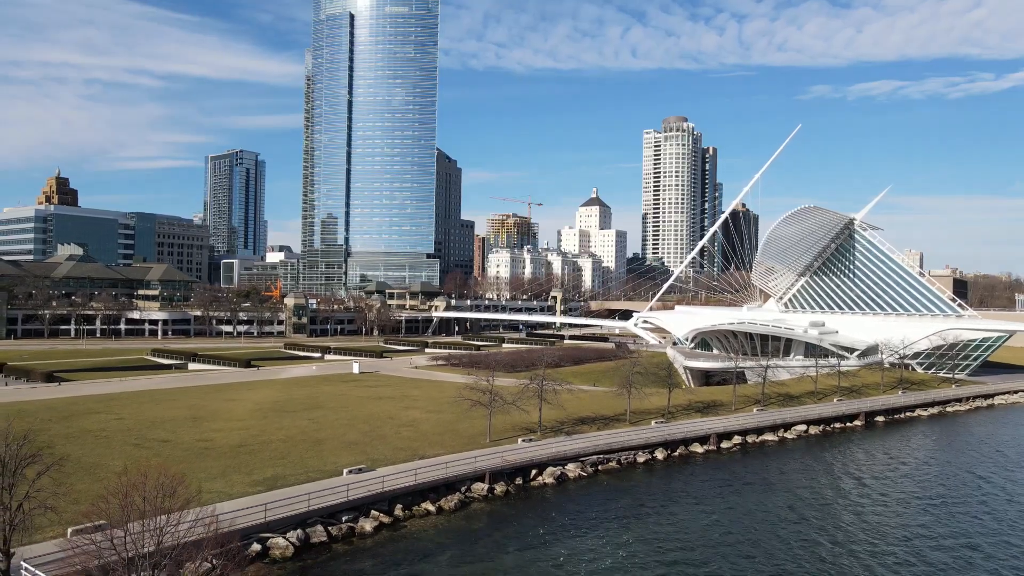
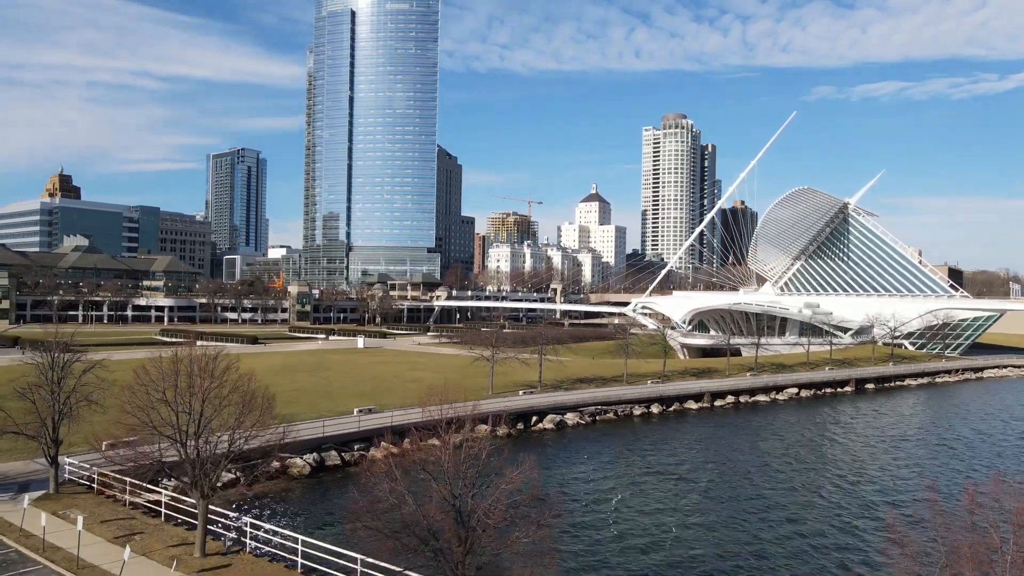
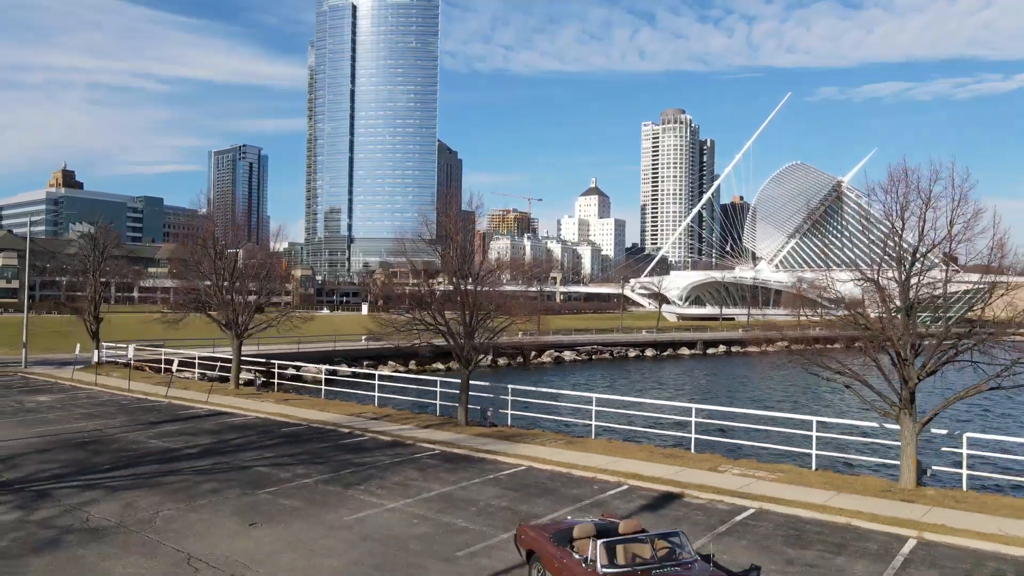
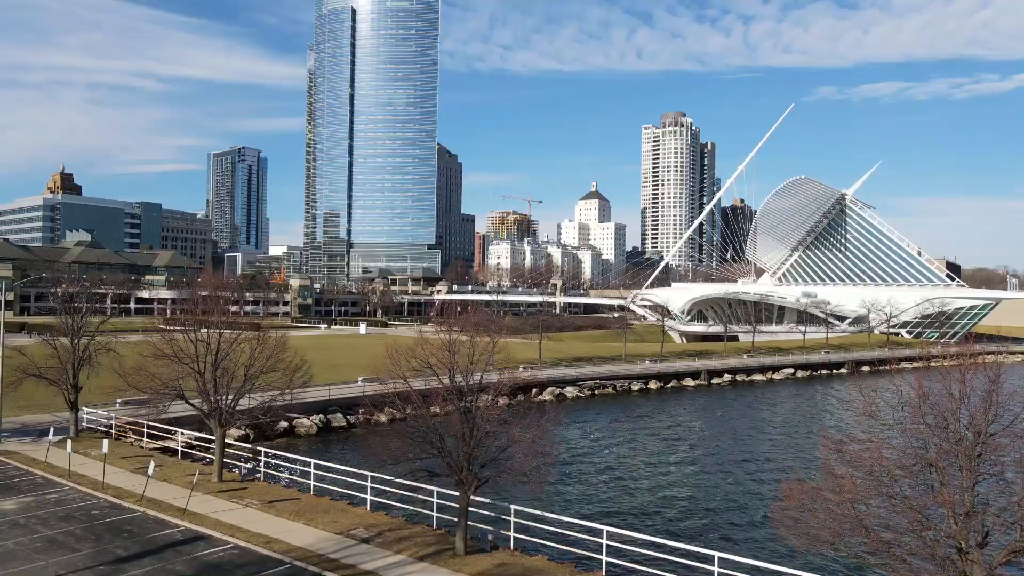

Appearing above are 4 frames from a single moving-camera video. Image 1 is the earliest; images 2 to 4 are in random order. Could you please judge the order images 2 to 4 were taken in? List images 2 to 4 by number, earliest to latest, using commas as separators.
2, 4, 3
